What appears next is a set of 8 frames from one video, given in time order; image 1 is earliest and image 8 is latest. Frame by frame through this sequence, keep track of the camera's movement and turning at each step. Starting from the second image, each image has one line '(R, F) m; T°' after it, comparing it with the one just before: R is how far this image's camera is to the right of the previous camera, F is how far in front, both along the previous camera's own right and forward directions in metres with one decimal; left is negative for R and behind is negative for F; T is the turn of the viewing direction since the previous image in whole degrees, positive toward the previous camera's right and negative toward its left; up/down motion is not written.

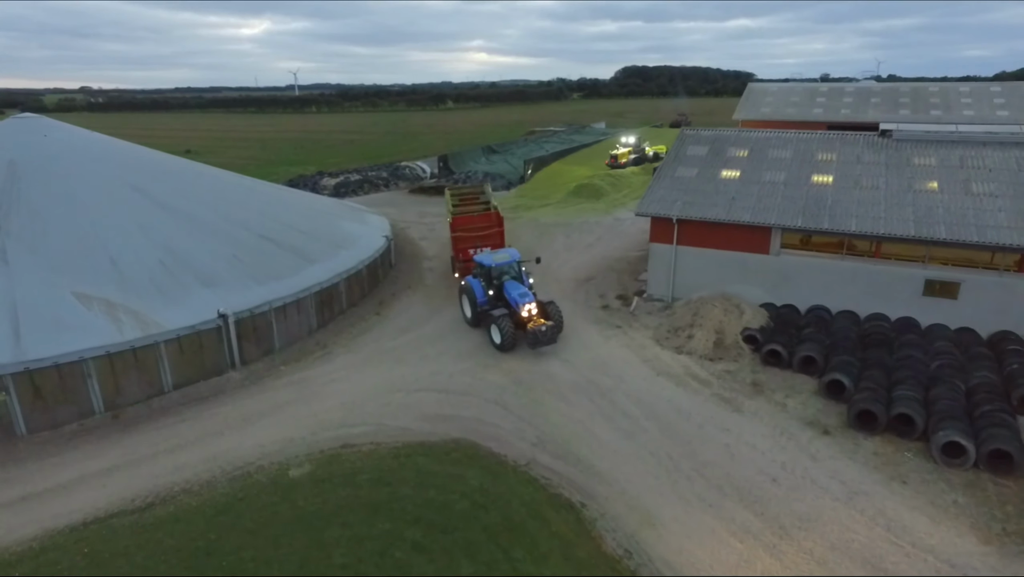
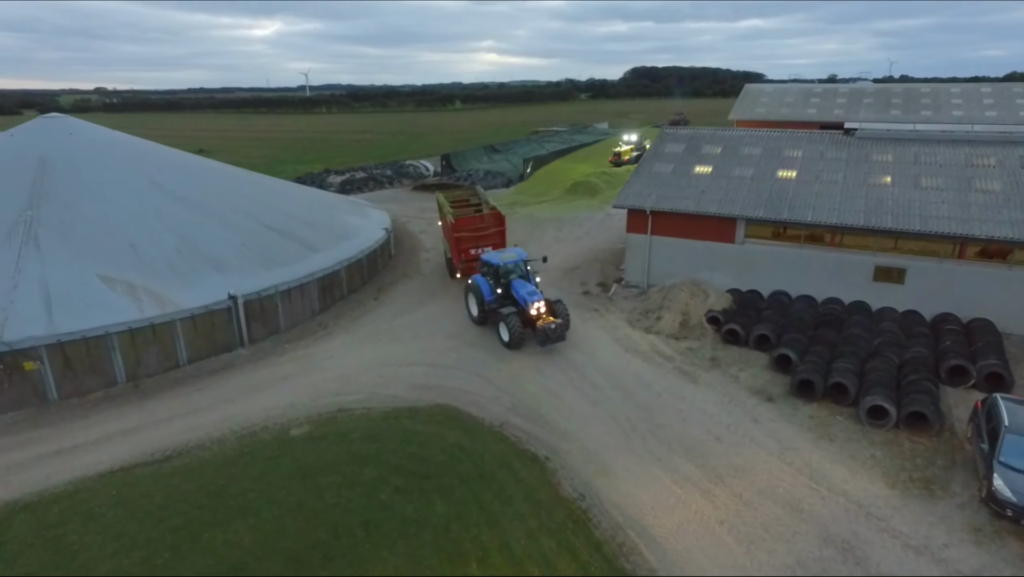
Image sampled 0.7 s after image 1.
(+0.8, -1.6) m; -1°
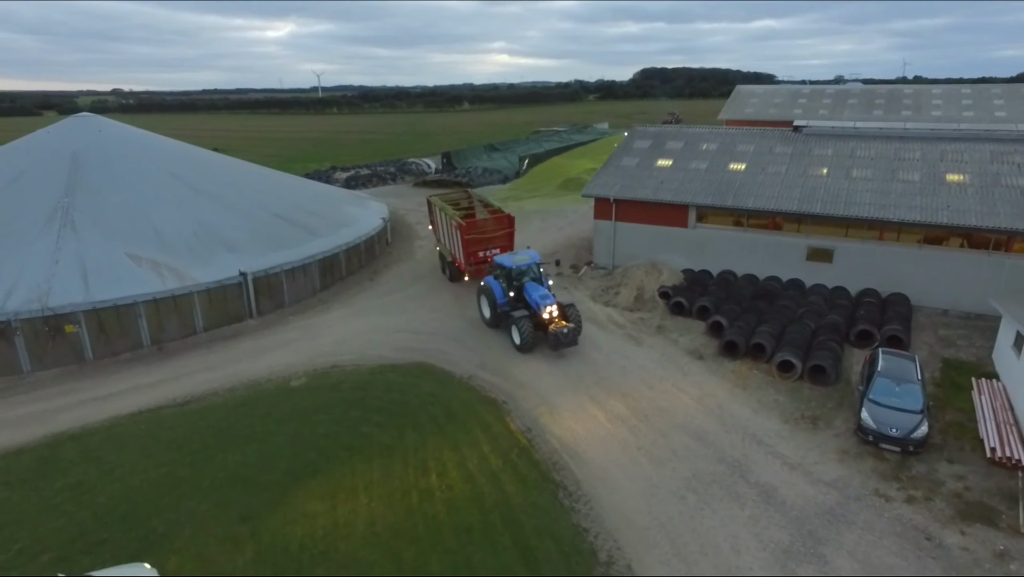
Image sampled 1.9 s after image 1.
(+1.2, -2.5) m; -1°
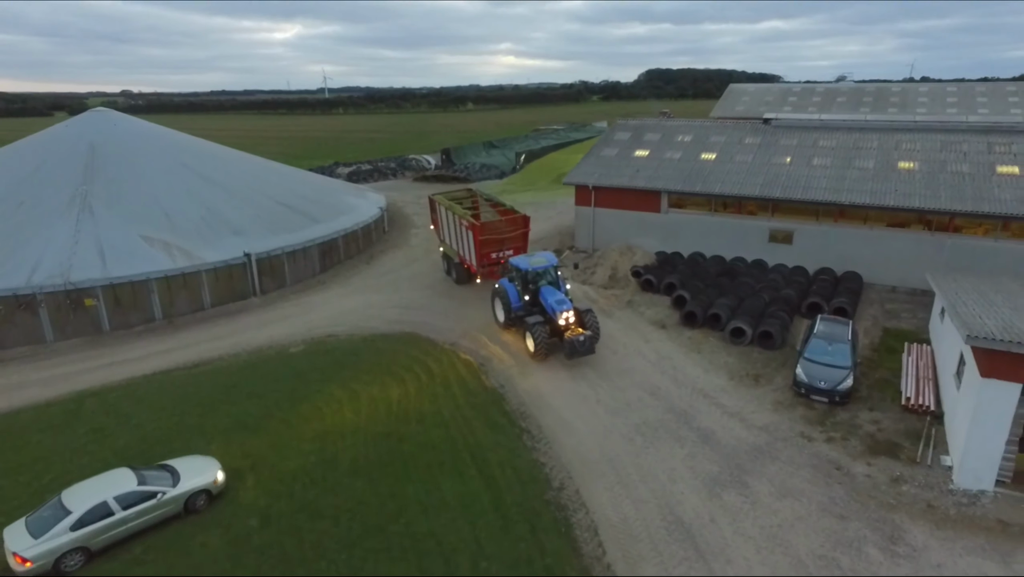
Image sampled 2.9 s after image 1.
(+0.8, -1.6) m; -1°
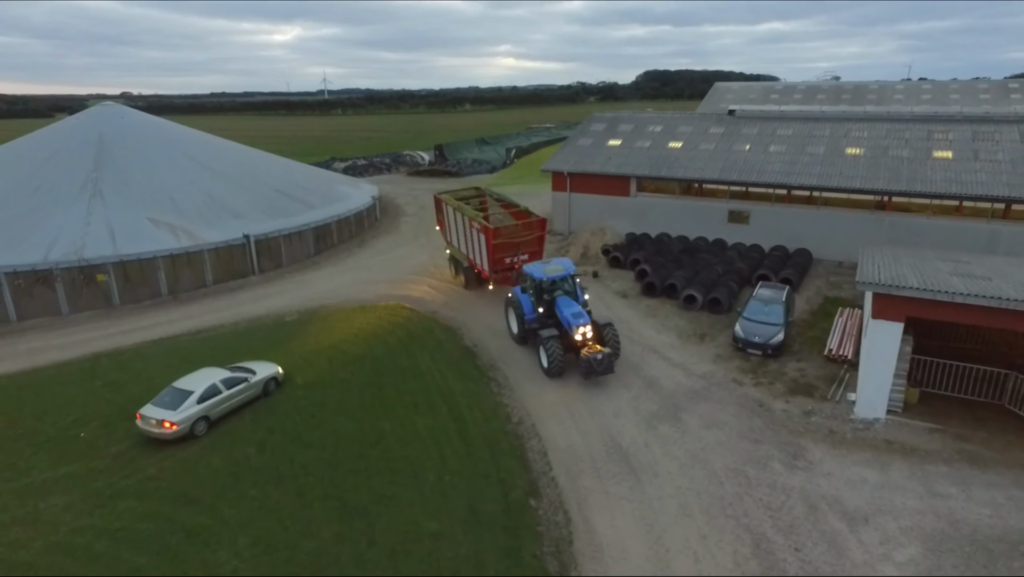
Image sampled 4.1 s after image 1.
(+0.8, -1.8) m; 0°
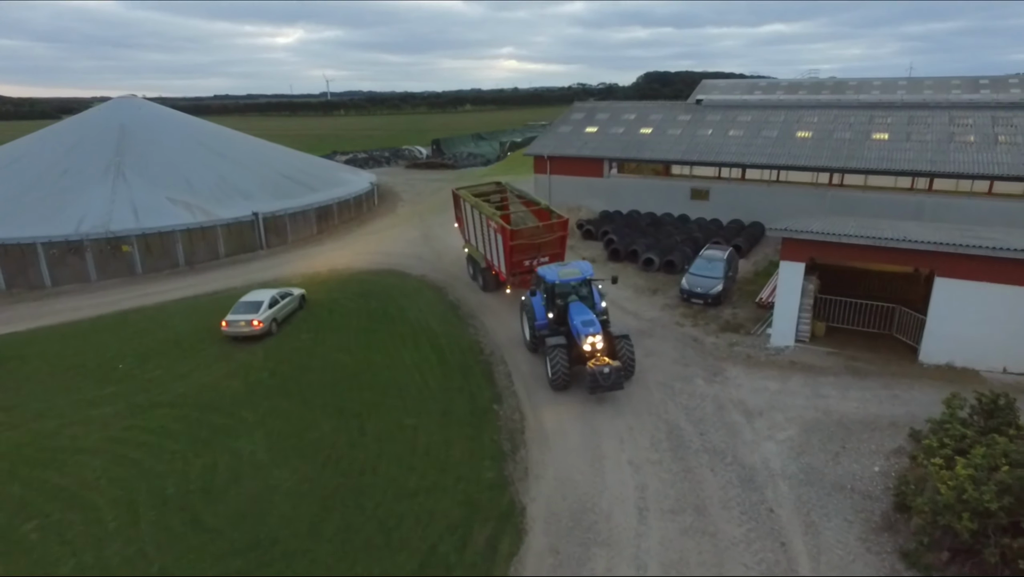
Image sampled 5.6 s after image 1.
(+0.8, -2.5) m; 0°
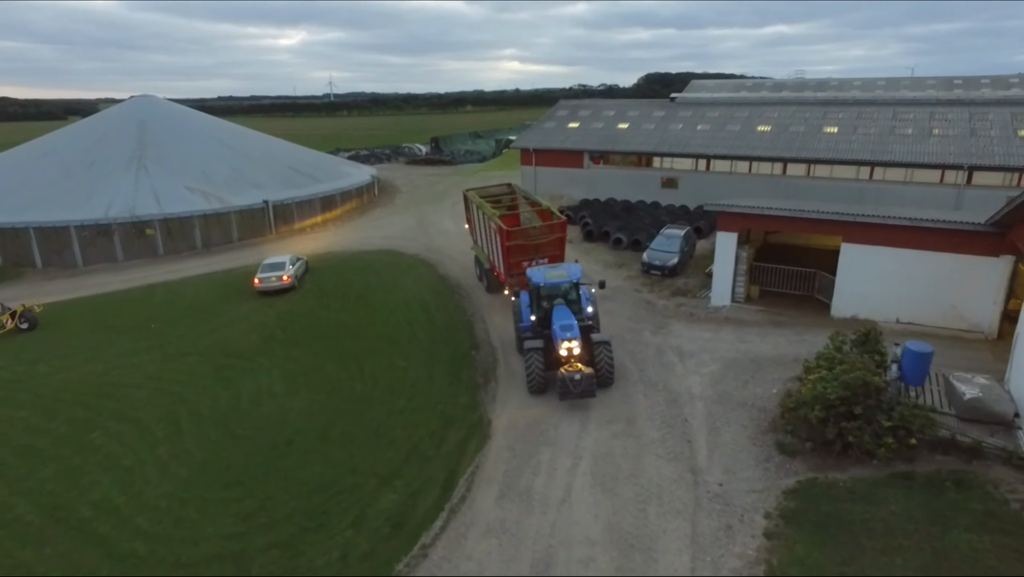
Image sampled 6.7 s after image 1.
(+0.7, -2.6) m; 0°
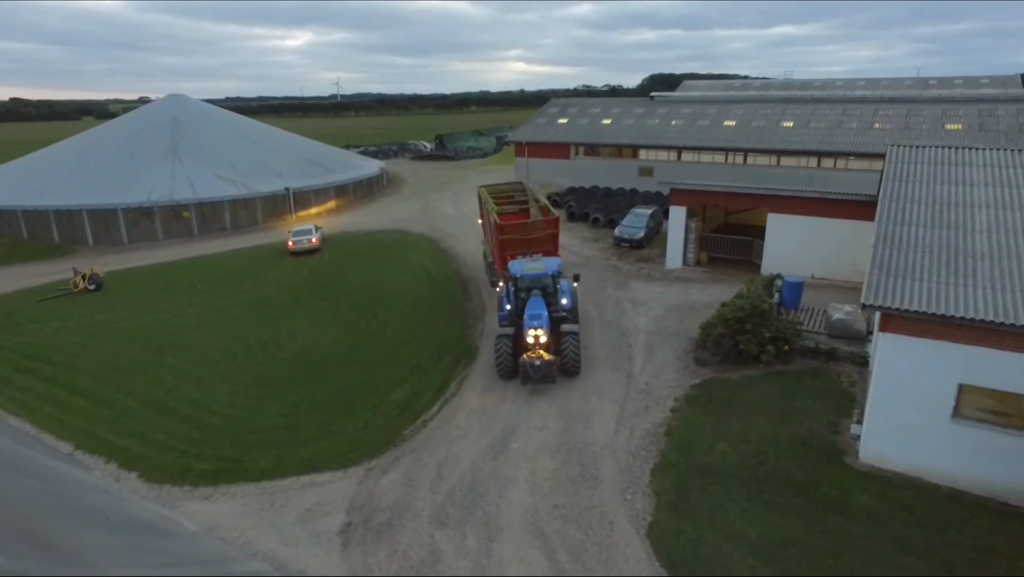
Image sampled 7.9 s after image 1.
(+0.6, -3.6) m; -1°
